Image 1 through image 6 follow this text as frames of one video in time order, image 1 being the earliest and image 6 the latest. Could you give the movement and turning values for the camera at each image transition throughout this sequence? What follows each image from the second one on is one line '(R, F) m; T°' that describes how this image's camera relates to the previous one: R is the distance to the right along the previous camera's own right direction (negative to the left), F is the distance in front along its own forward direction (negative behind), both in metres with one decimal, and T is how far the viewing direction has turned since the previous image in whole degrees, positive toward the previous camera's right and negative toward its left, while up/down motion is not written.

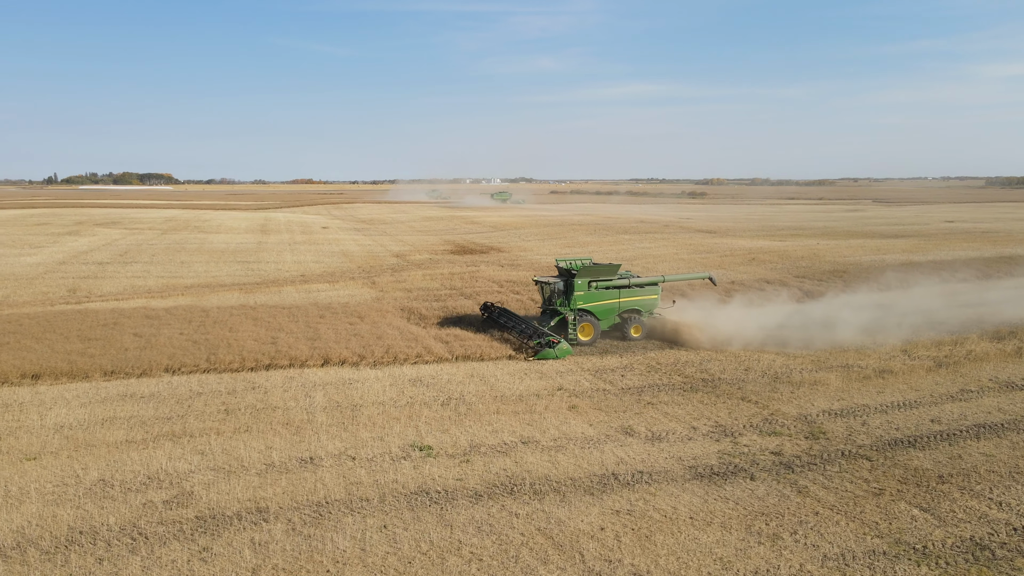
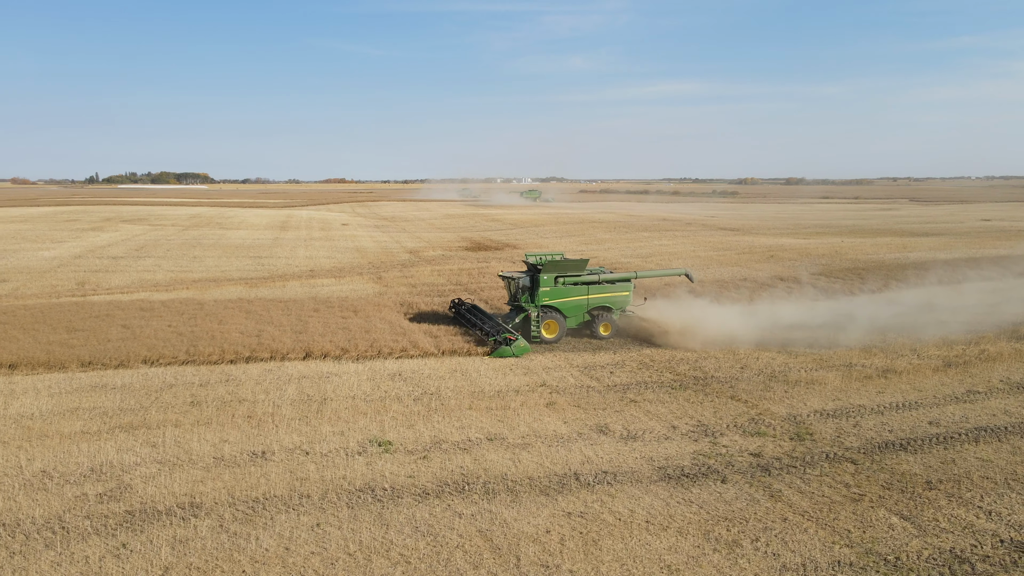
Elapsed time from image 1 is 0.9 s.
(+0.9, +0.5) m; -2°
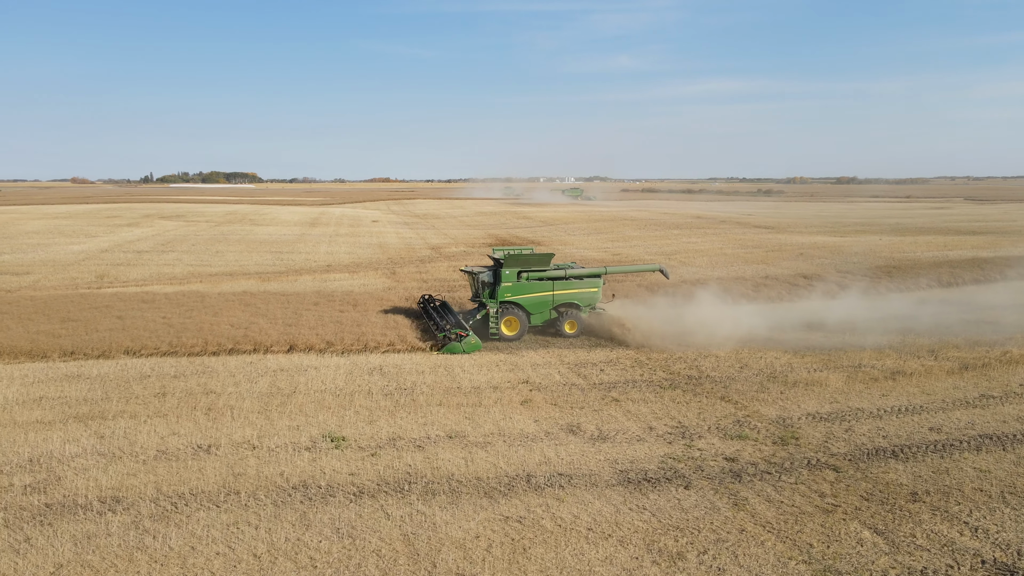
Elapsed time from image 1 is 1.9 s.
(+1.0, +0.5) m; -3°
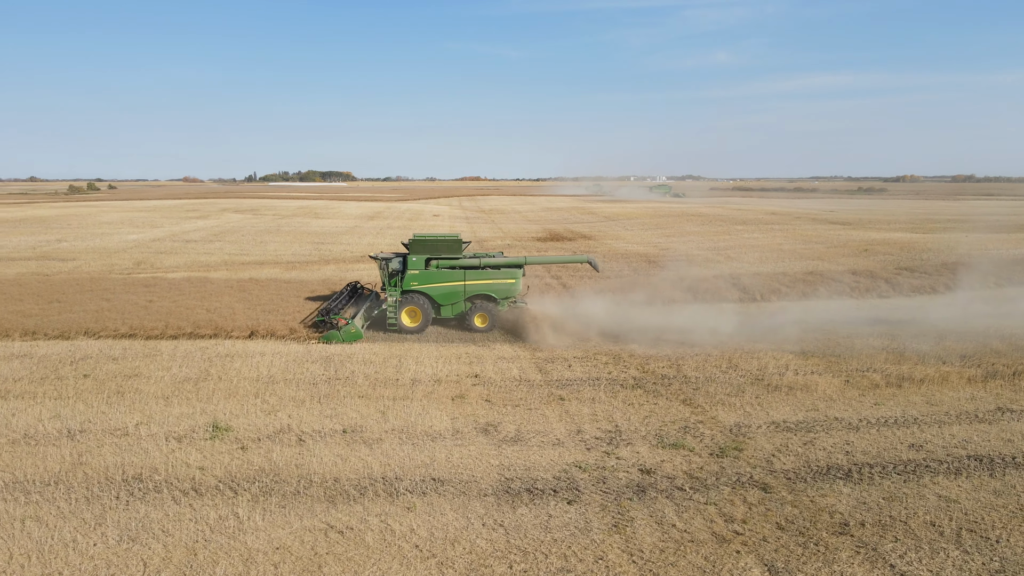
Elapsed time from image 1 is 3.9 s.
(+2.2, +1.2) m; -7°
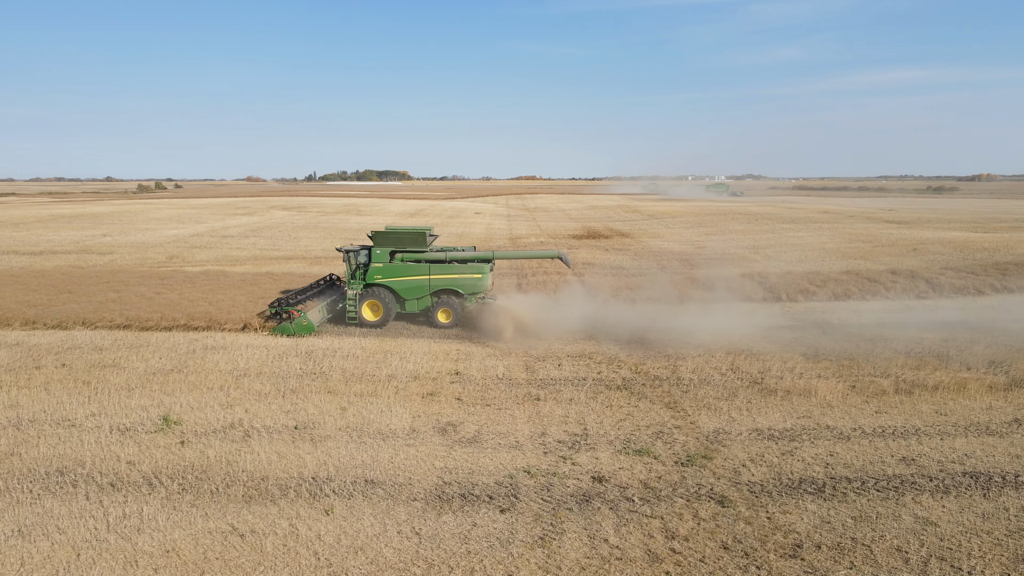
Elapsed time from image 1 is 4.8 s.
(+1.1, +0.5) m; -4°
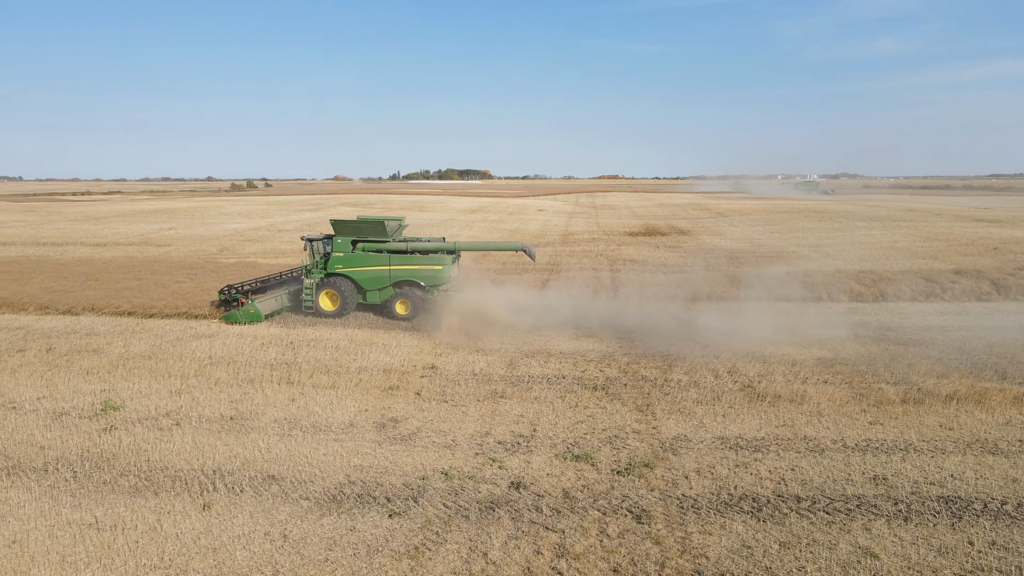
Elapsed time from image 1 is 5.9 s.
(+1.5, +0.7) m; -6°
